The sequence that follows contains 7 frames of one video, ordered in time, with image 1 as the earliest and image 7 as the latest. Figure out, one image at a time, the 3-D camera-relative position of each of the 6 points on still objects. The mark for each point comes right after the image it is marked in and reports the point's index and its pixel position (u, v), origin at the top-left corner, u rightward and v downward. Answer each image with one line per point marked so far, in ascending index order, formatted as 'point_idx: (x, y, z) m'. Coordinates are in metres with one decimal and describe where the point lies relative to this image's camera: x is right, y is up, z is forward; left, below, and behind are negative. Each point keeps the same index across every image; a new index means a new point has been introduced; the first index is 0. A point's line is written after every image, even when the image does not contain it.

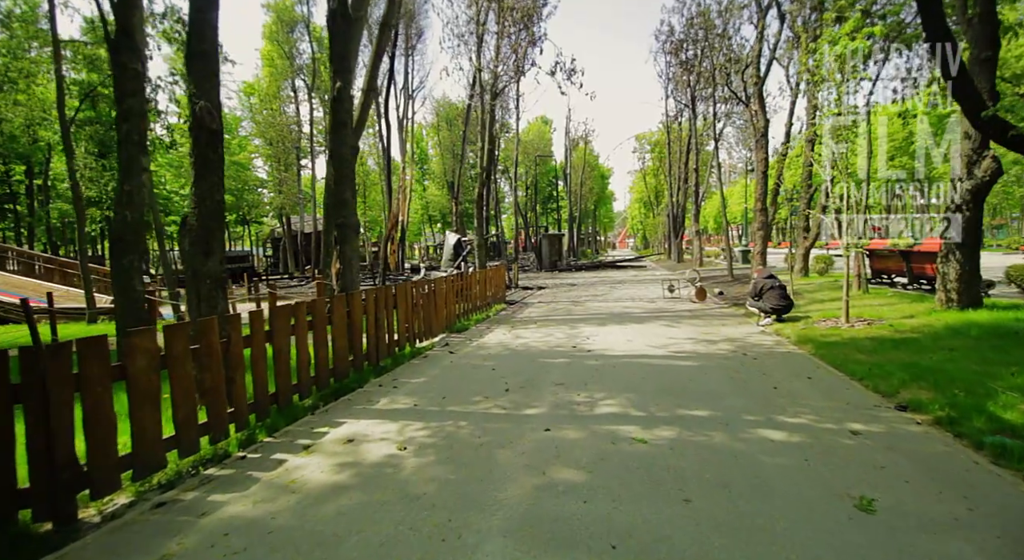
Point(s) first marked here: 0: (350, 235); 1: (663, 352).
0: (-2.7, +0.7, +8.7) m
1: (+2.2, -1.0, +7.9) m
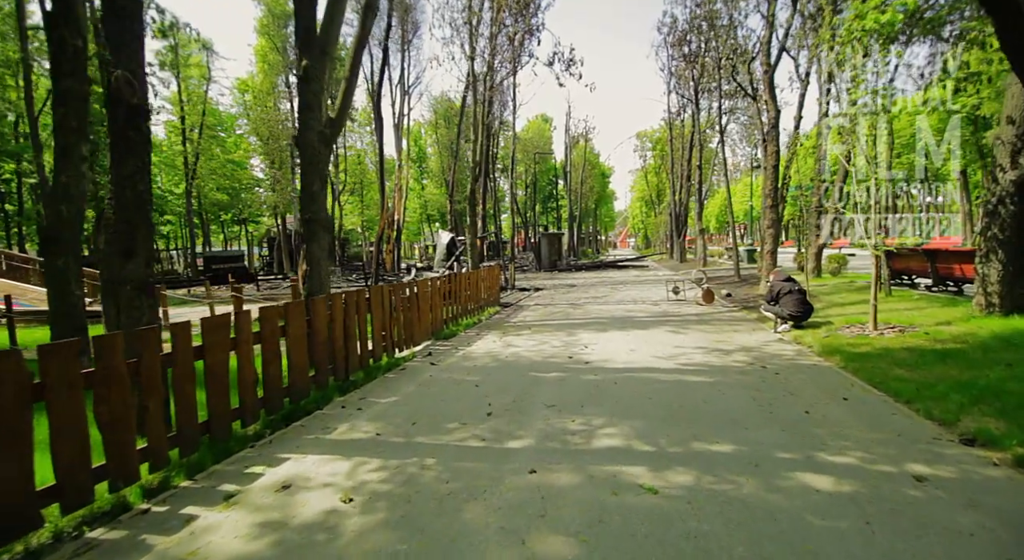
0: (-2.8, +0.7, +7.8) m
1: (+2.0, -1.0, +6.9) m
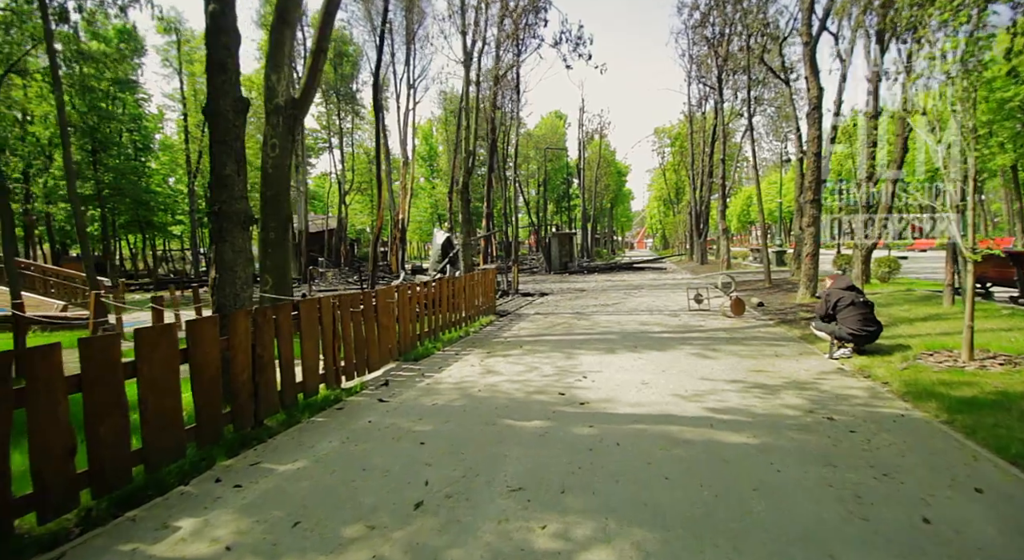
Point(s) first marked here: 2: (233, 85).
0: (-3.1, +0.6, +6.0) m
1: (+1.7, -1.2, +5.0) m
2: (-3.2, +2.2, +6.1) m
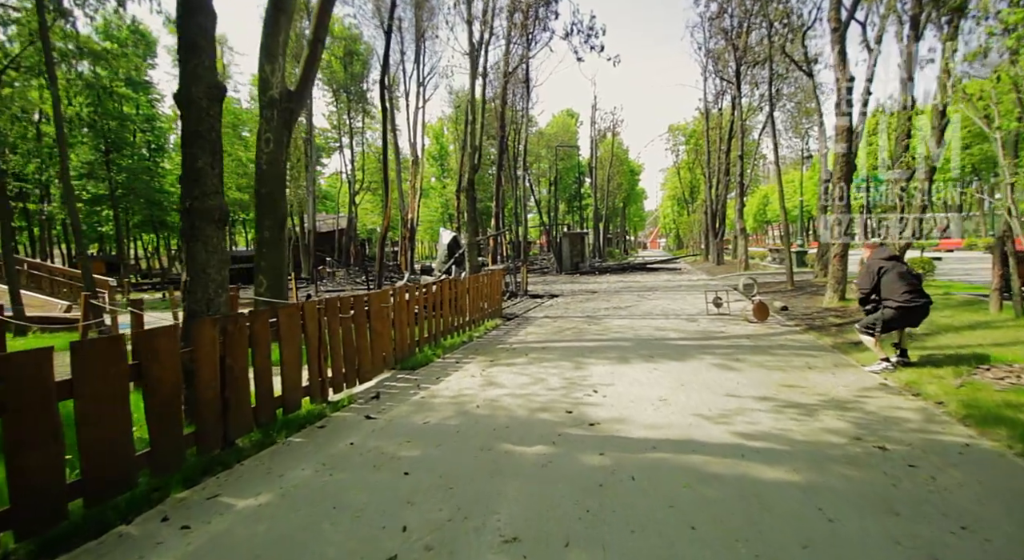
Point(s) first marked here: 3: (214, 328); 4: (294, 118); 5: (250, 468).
0: (-3.1, +0.6, +5.5) m
1: (+1.7, -1.2, +4.4) m
2: (-3.1, +2.2, +5.6) m
3: (-2.6, -0.4, +4.7) m
4: (-4.1, +3.0, +10.2) m
5: (-2.1, -1.5, +4.4) m
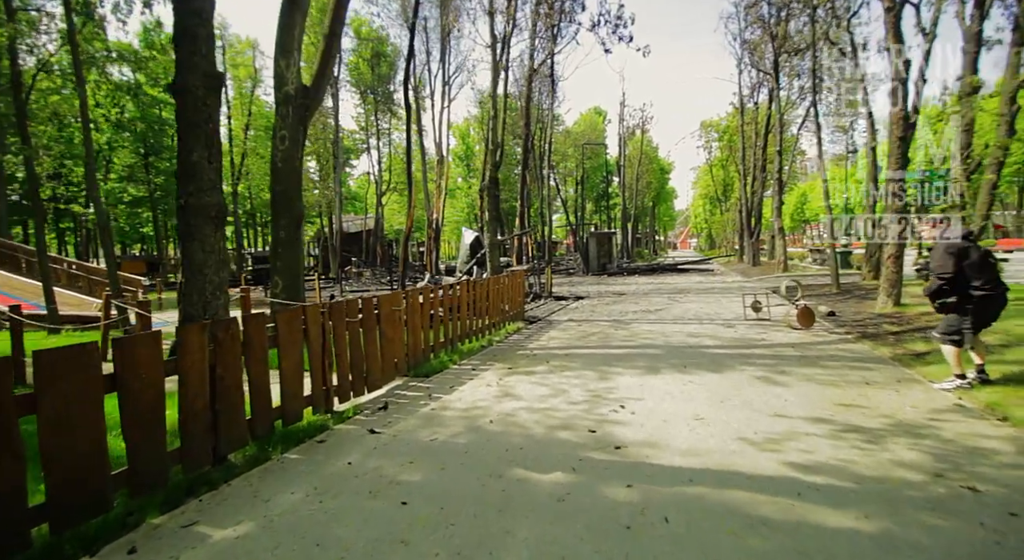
0: (-2.9, +0.5, +5.1) m
1: (+1.8, -1.2, +3.7) m
2: (-3.0, +2.2, +5.2) m
3: (-2.5, -0.4, +4.3) m
4: (-3.7, +3.0, +9.9) m
5: (-2.0, -1.5, +4.0) m
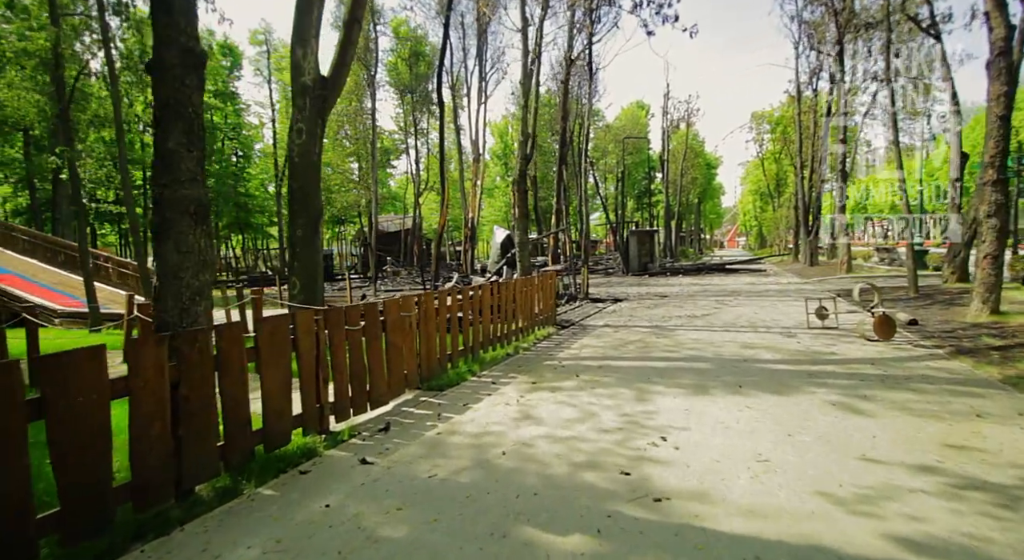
0: (-2.8, +0.5, +4.5) m
1: (+1.8, -1.3, +2.8) m
2: (-2.8, +2.1, +4.6) m
3: (-2.4, -0.5, +3.7) m
4: (-3.2, +3.0, +9.3) m
5: (-1.9, -1.5, +3.3) m
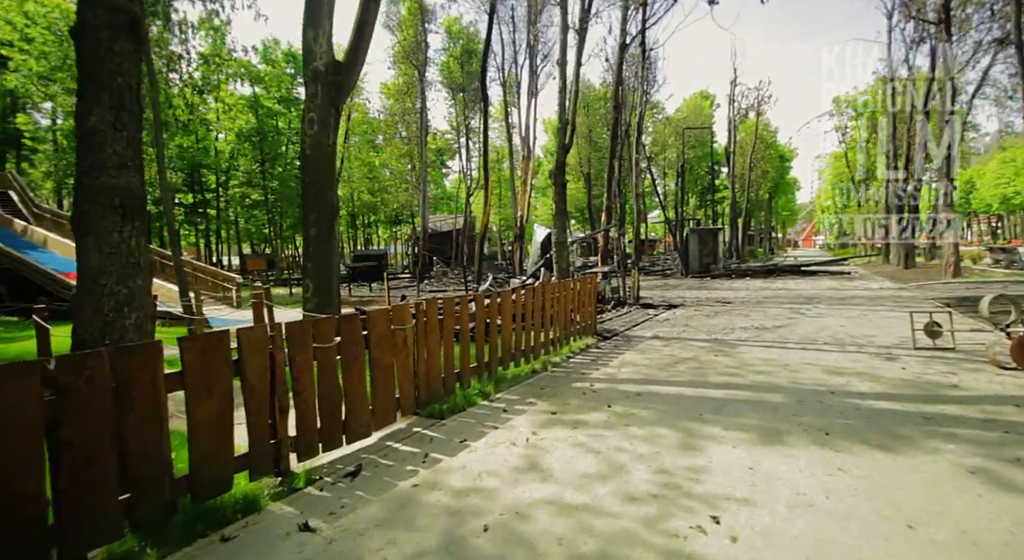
0: (-2.8, +0.5, +3.7) m
1: (+1.6, -1.3, +1.4) m
2: (-2.8, +2.1, +3.8) m
3: (-2.5, -0.5, +2.8) m
4: (-2.6, +3.0, +8.5) m
5: (-2.1, -1.6, +2.4) m
